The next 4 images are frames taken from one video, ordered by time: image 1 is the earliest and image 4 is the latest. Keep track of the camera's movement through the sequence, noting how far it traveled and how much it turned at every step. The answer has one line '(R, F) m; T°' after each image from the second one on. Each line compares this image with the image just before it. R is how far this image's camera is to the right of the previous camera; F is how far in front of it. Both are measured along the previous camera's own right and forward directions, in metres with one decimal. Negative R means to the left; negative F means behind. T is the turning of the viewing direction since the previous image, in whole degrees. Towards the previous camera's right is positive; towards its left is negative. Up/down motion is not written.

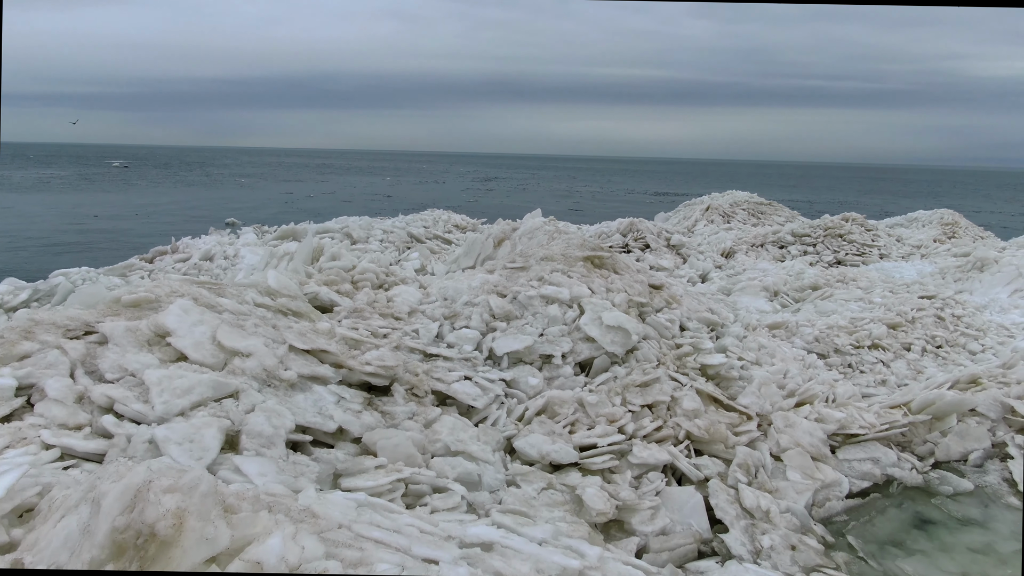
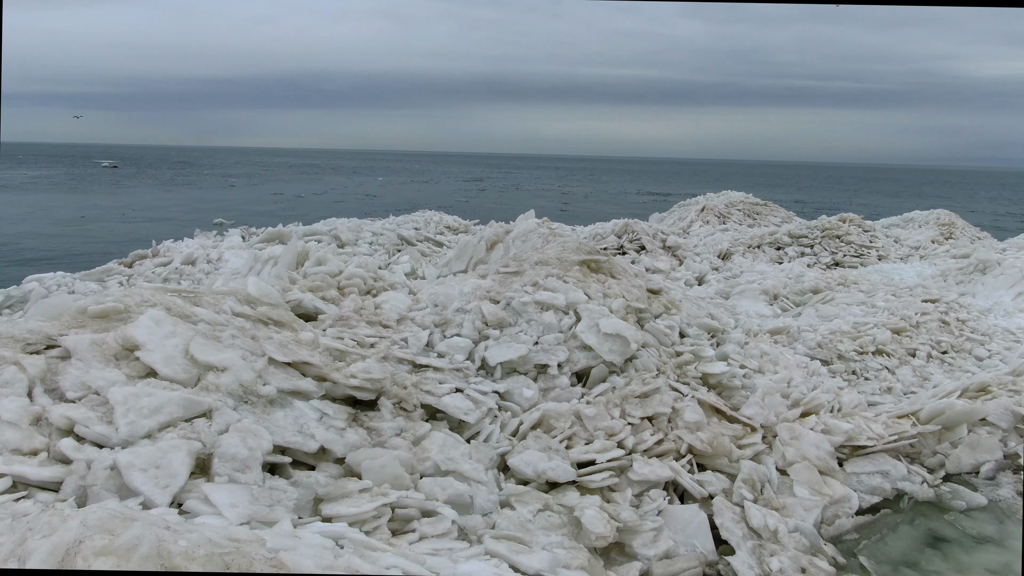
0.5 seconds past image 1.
(0.0, +0.2) m; +1°
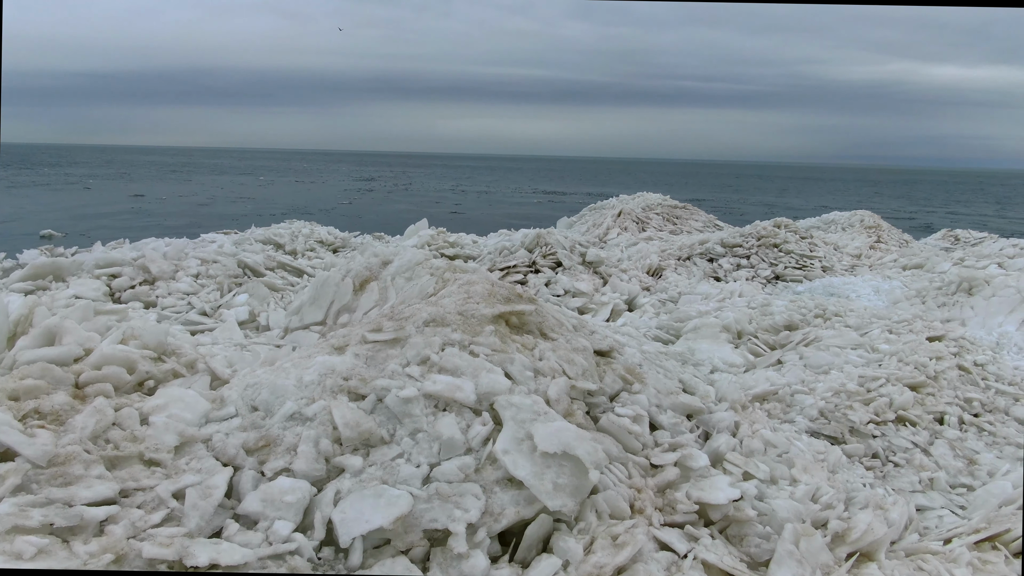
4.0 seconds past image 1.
(+0.1, +1.8) m; +7°
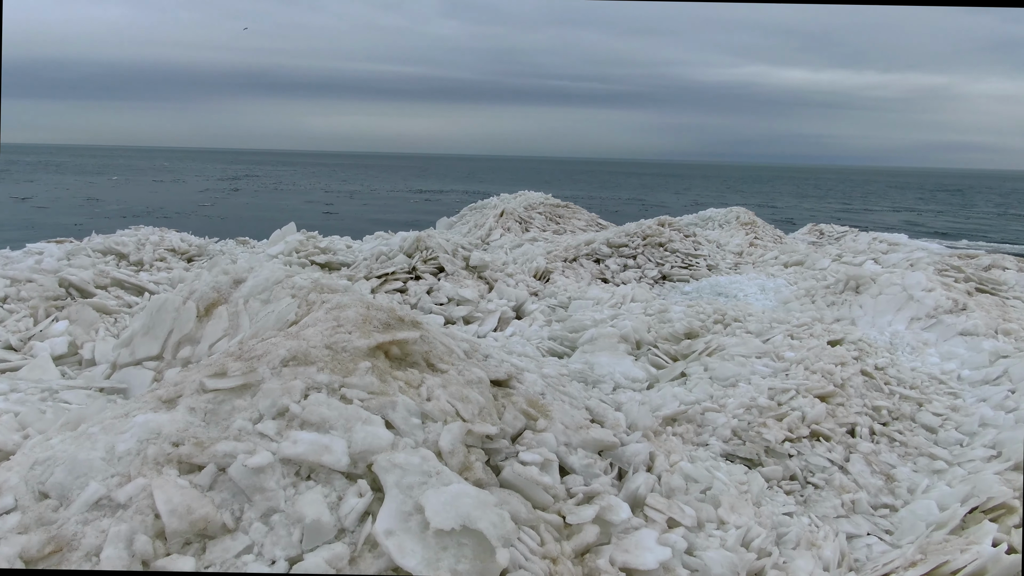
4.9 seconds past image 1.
(0.0, +0.5) m; +9°
